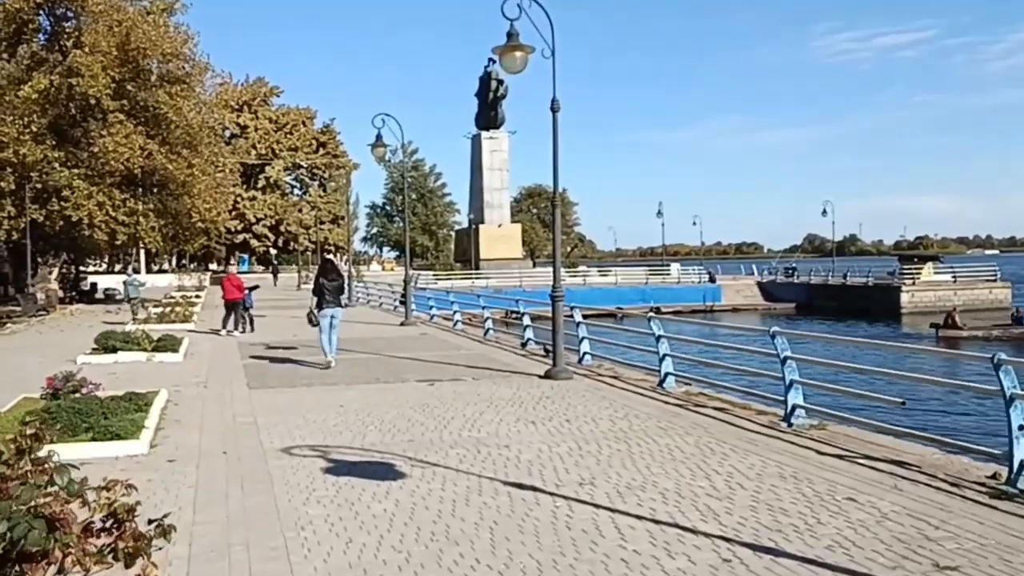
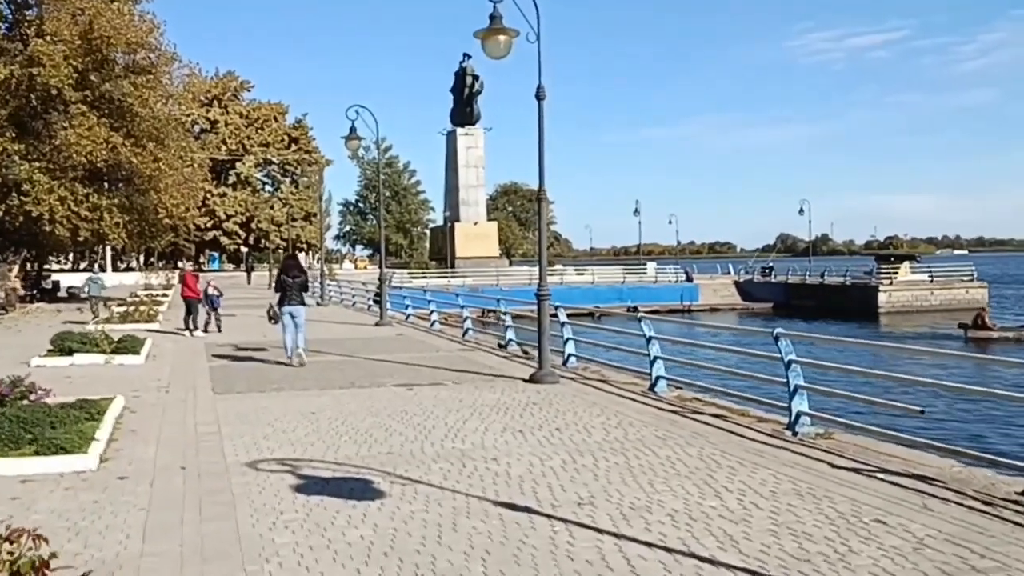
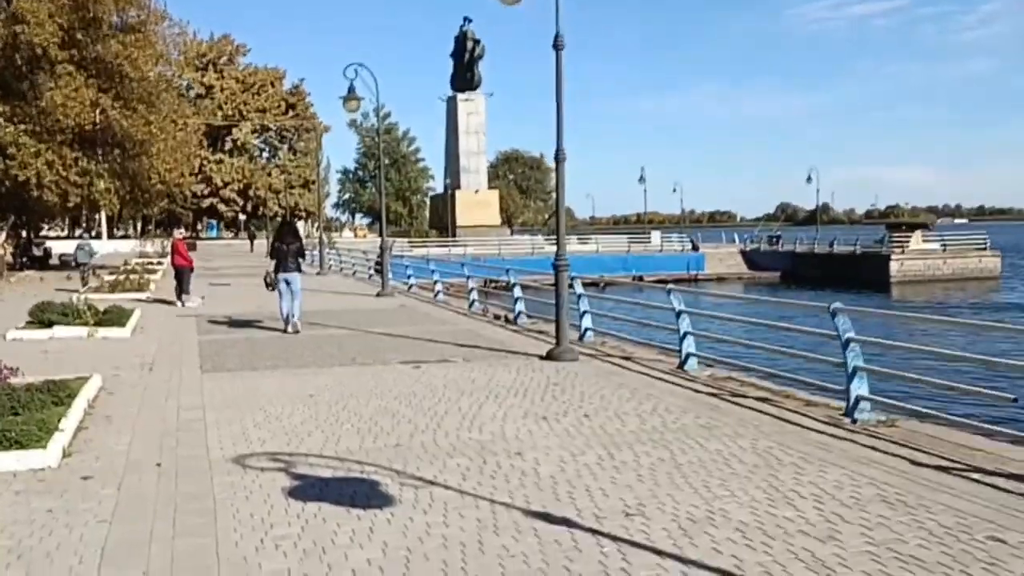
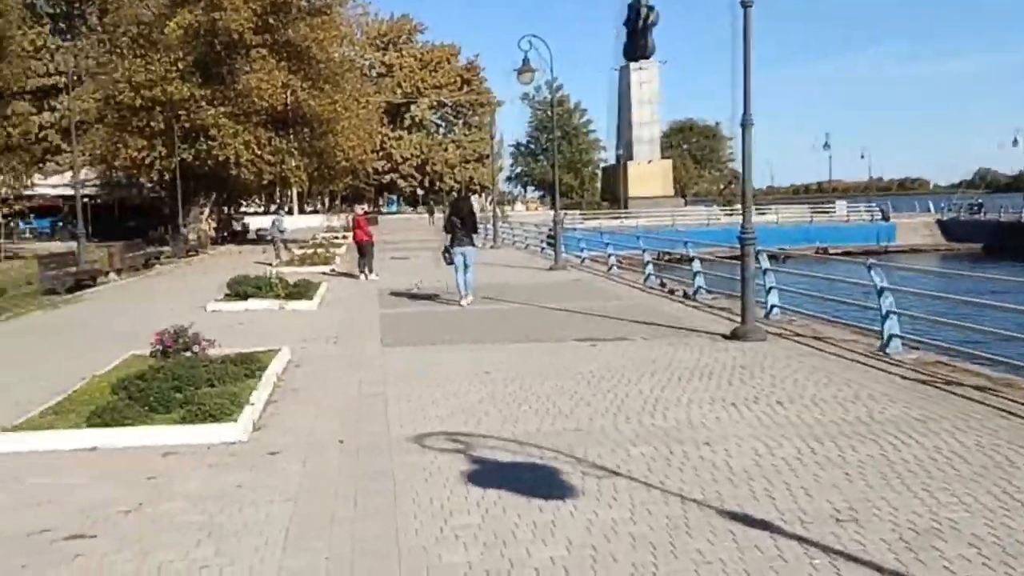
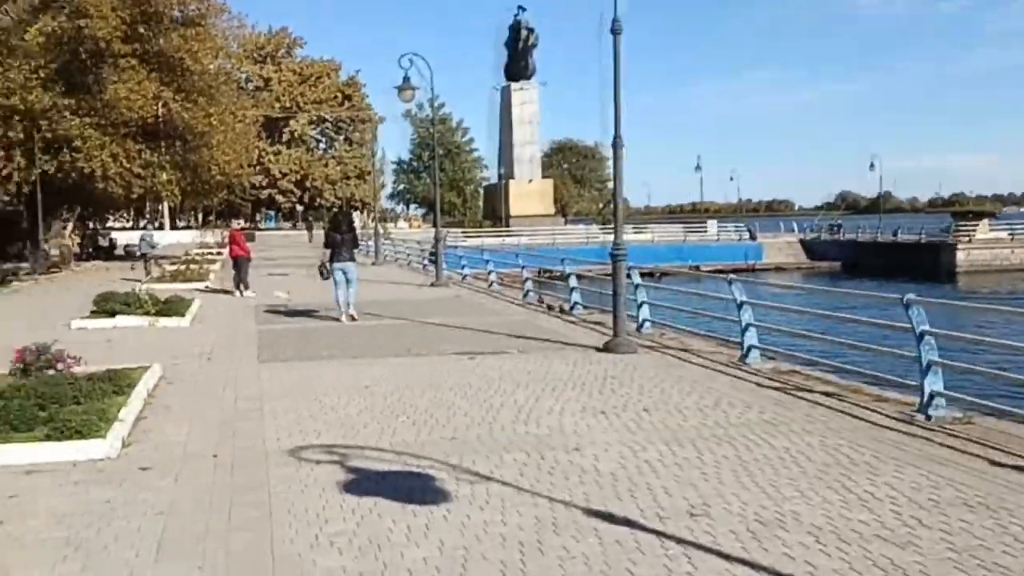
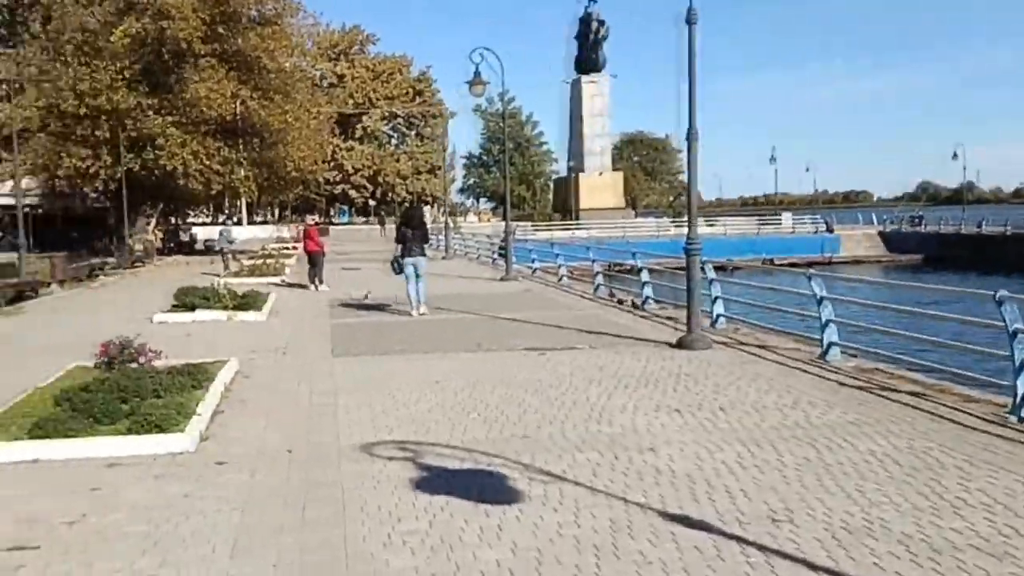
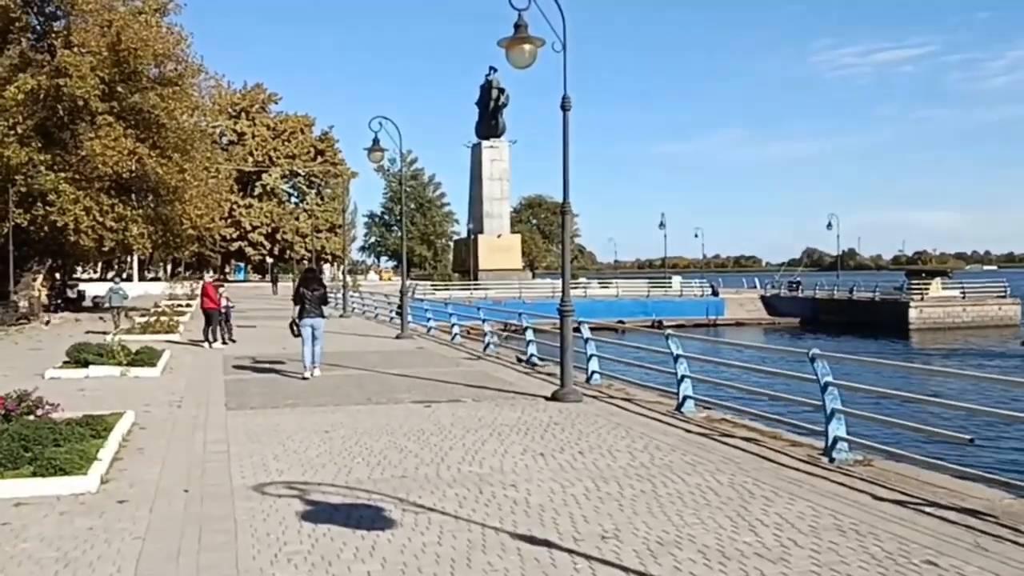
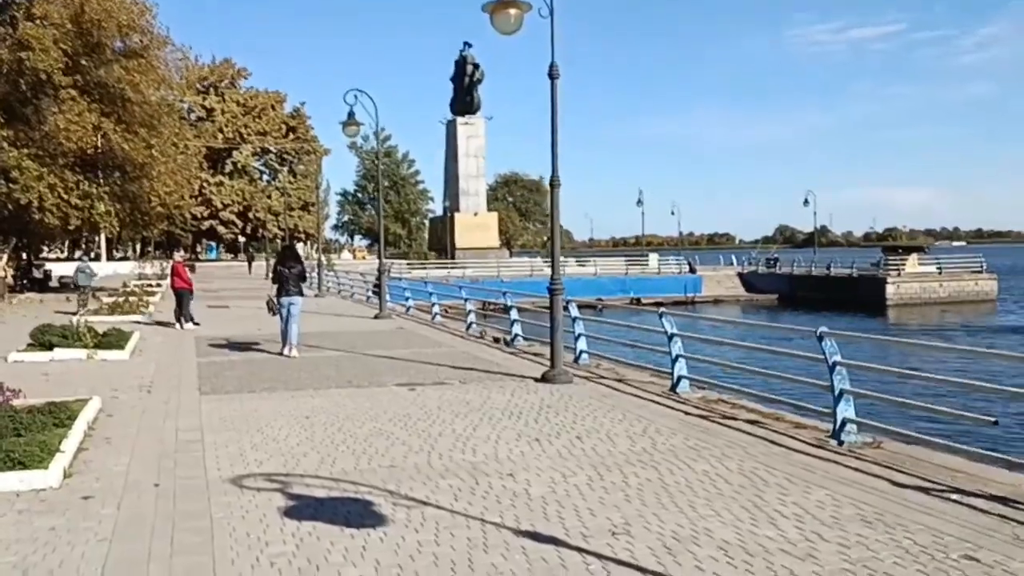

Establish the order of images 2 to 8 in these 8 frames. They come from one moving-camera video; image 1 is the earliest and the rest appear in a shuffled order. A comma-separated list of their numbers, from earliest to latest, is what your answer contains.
2, 7, 8, 3, 5, 6, 4
